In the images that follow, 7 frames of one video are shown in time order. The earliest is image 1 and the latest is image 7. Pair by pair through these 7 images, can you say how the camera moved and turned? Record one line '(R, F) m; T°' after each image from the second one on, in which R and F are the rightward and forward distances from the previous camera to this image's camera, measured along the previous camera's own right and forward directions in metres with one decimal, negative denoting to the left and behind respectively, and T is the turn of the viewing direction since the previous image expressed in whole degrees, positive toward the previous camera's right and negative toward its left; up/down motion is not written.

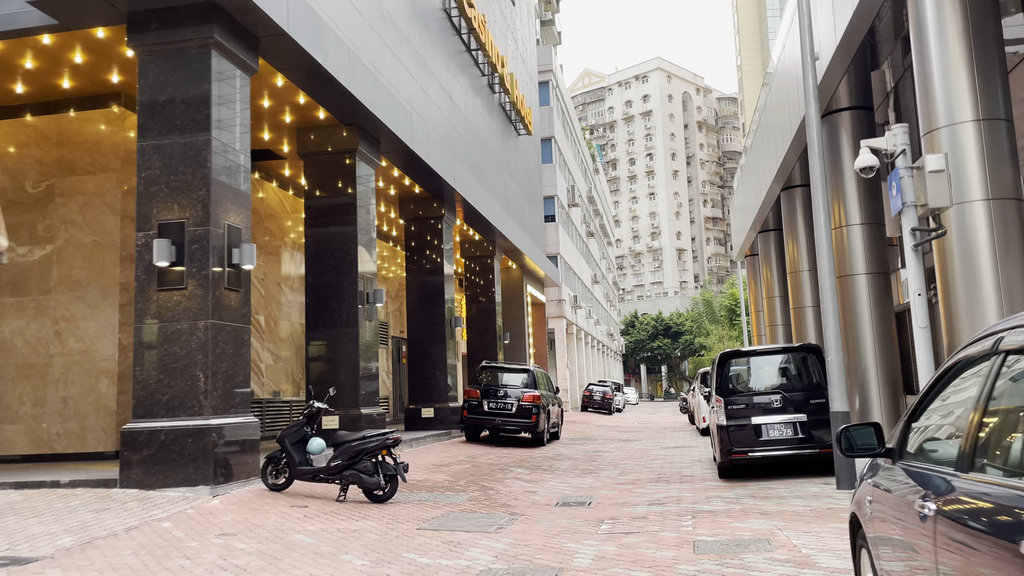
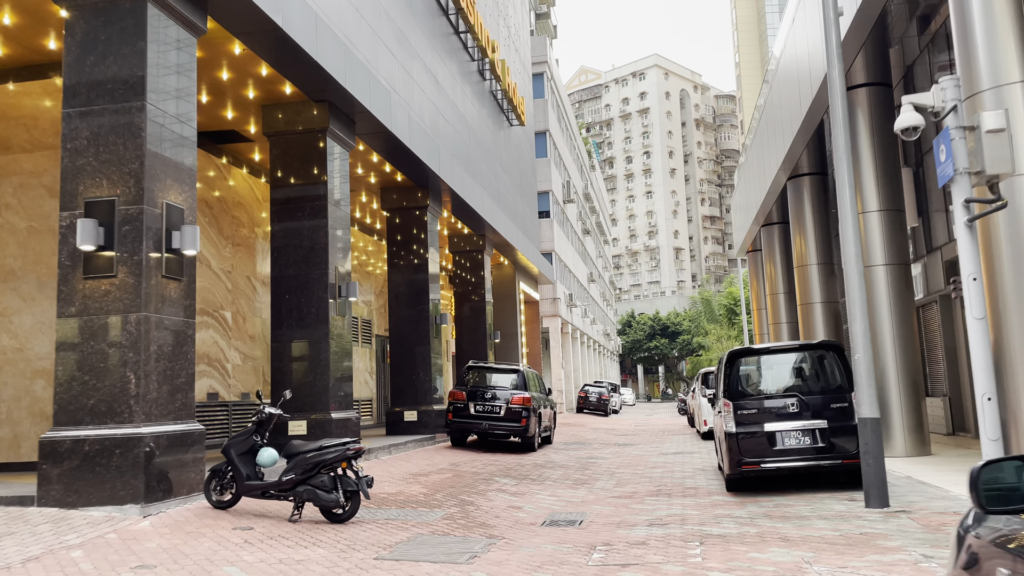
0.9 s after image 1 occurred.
(+0.2, +1.4) m; 0°
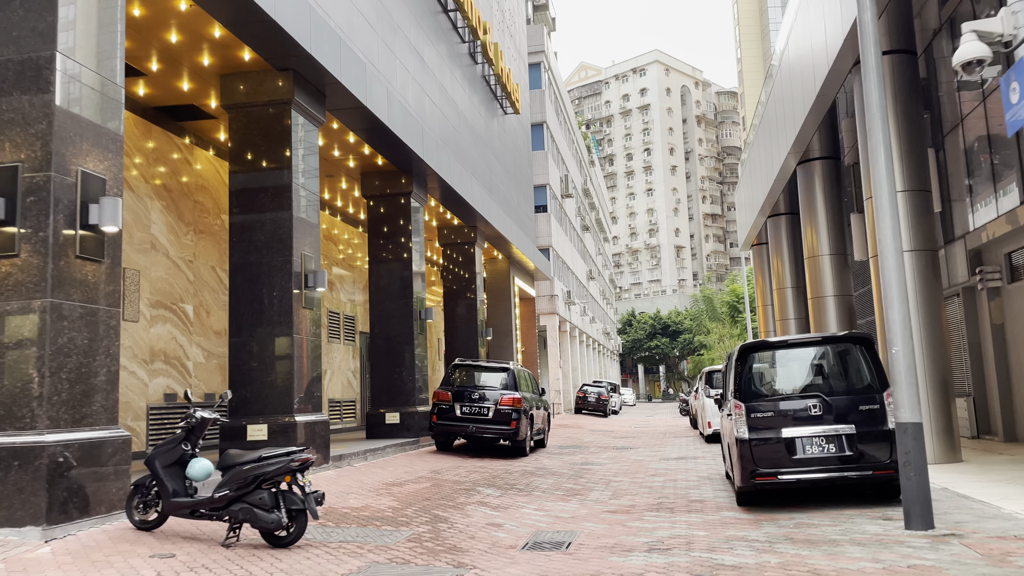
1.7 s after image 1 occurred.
(+0.3, +1.4) m; 0°
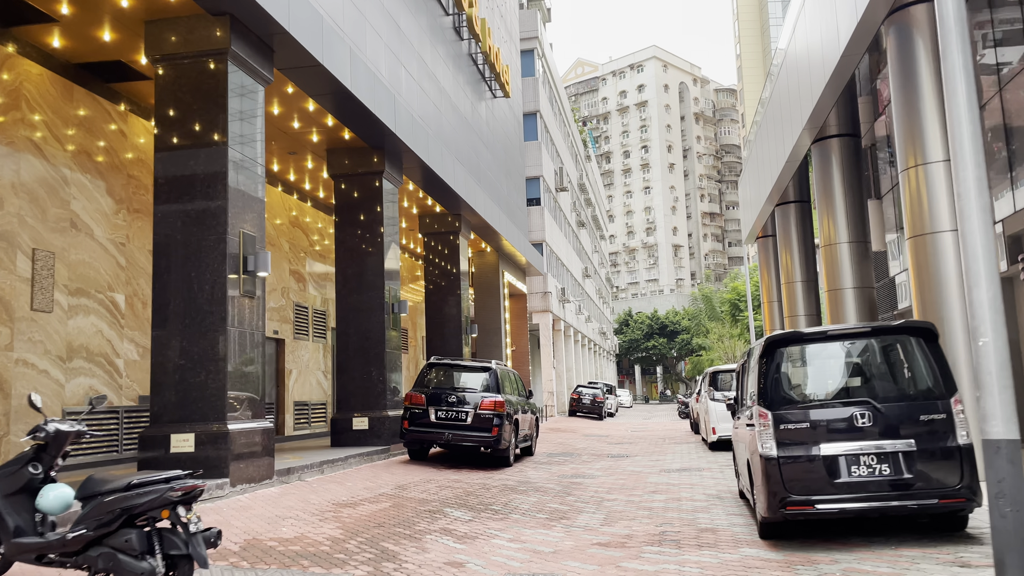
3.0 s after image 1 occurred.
(+0.3, +2.0) m; 0°
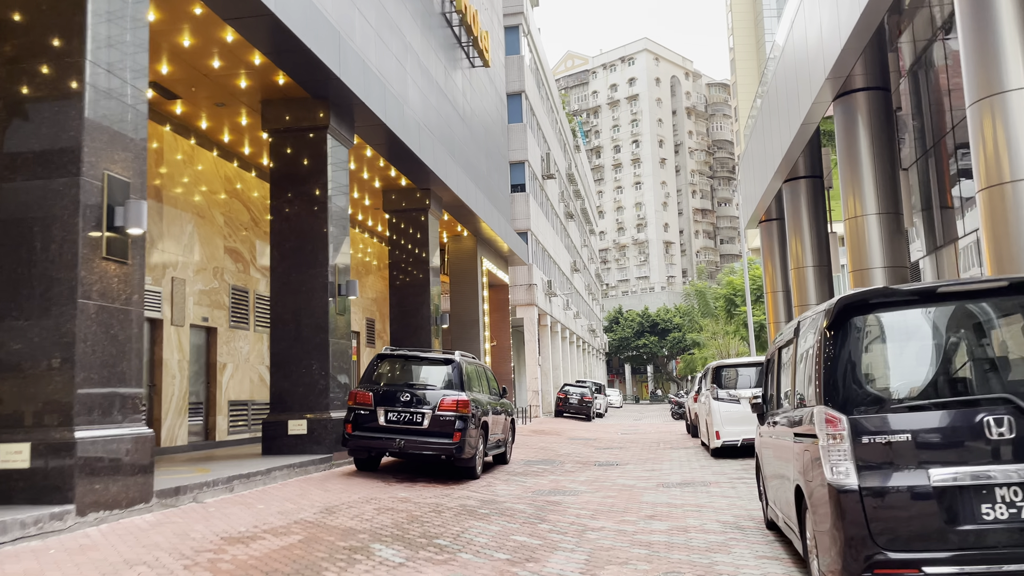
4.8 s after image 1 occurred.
(+0.4, +2.7) m; +1°
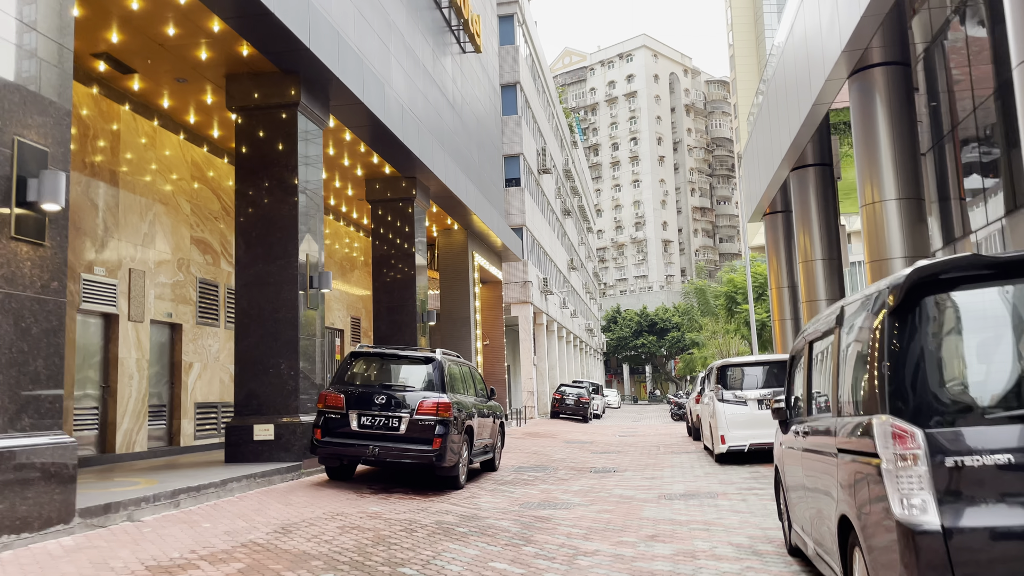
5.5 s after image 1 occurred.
(+0.2, +1.2) m; 0°
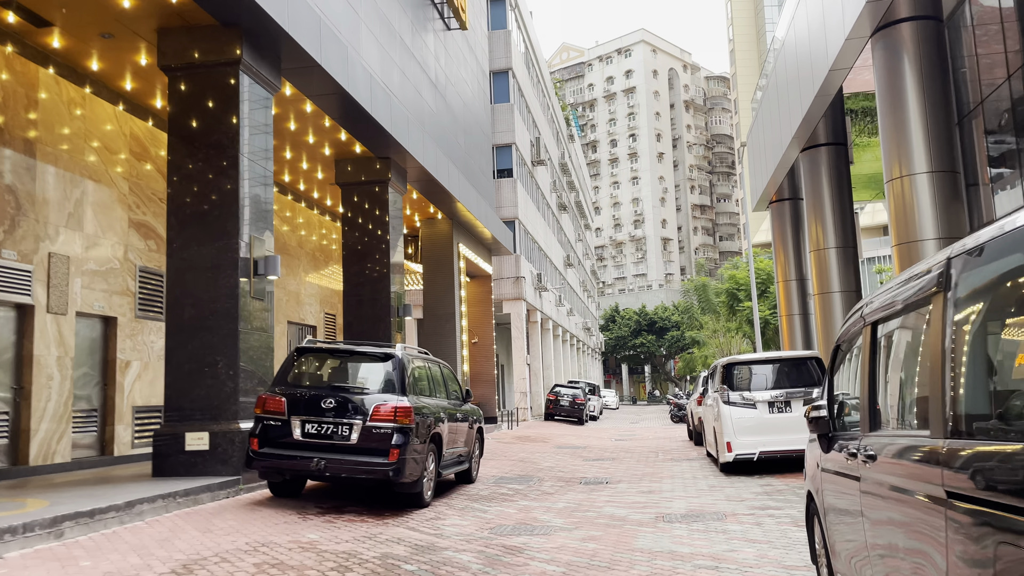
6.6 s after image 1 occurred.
(+0.4, +1.7) m; 0°
